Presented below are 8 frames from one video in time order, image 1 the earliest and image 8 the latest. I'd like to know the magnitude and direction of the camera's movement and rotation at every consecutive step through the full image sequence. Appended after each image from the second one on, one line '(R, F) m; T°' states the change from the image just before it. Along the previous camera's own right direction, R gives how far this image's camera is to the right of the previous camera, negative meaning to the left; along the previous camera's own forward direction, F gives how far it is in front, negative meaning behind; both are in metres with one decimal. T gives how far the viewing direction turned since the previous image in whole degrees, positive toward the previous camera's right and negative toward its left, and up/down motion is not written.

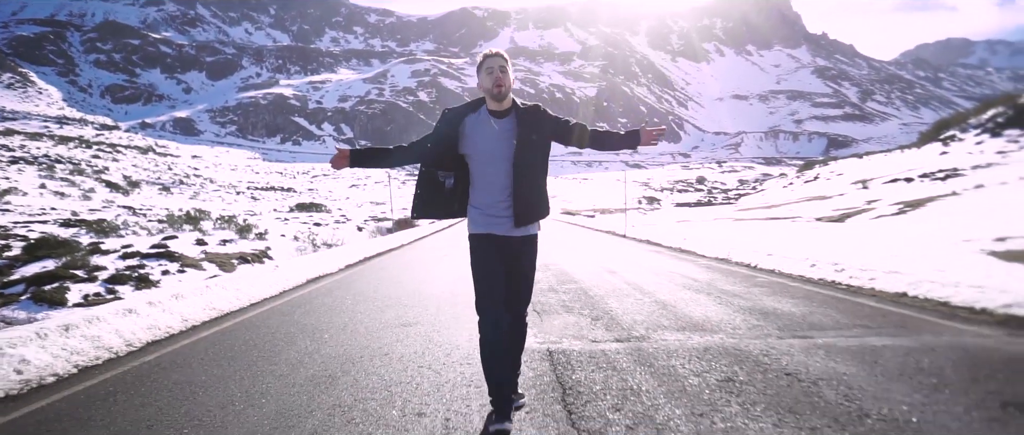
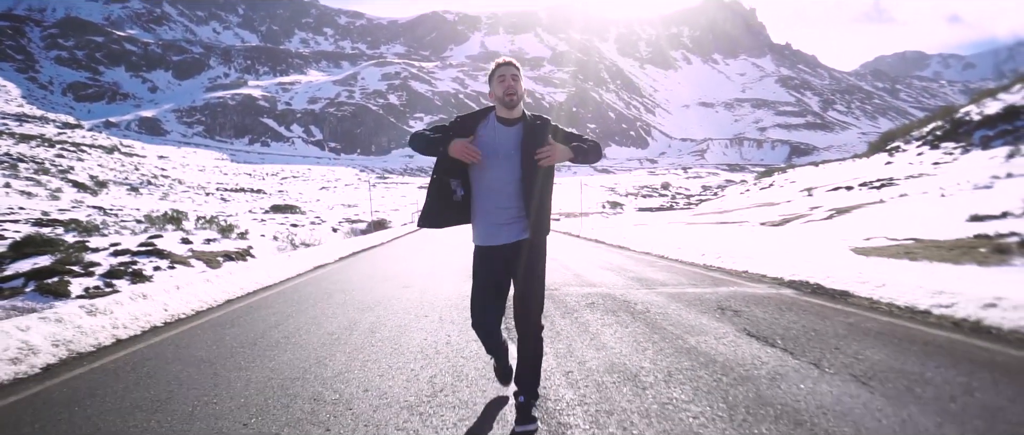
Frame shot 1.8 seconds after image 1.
(+0.1, -1.5) m; +3°
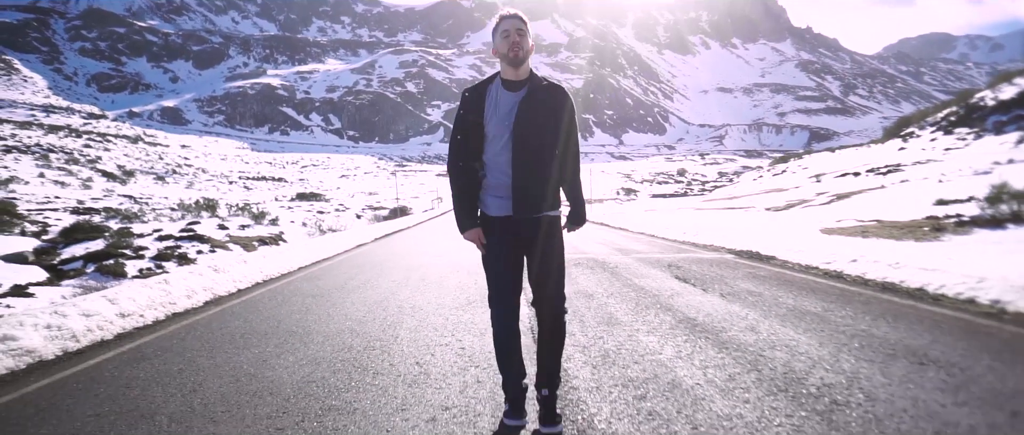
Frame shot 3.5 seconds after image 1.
(+0.1, -1.2) m; -2°
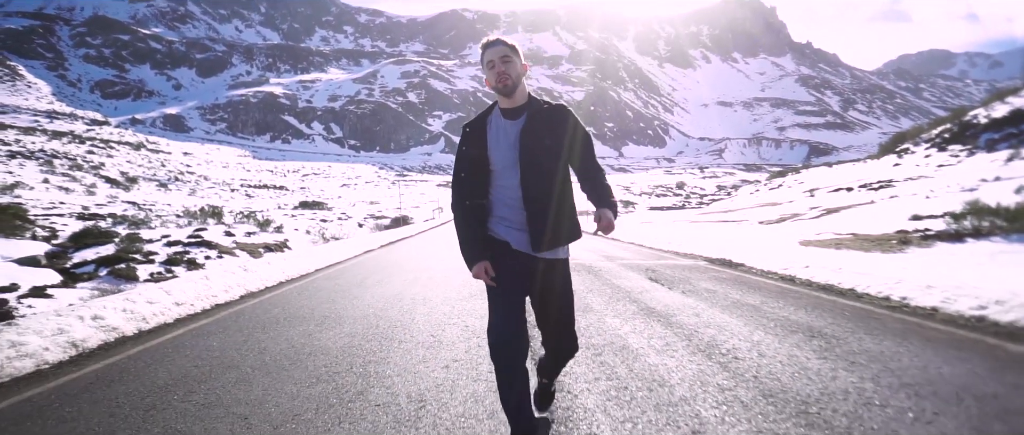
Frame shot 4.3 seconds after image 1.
(0.0, -0.6) m; 0°
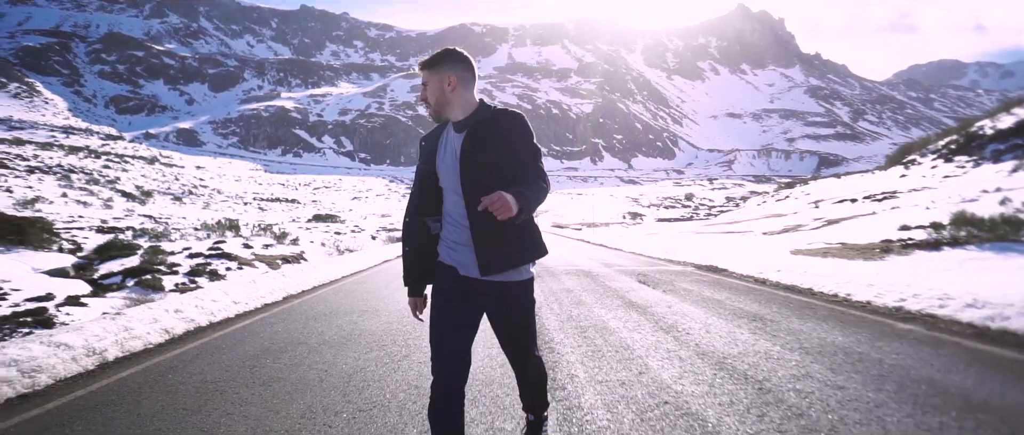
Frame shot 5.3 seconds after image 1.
(0.0, -0.6) m; -1°
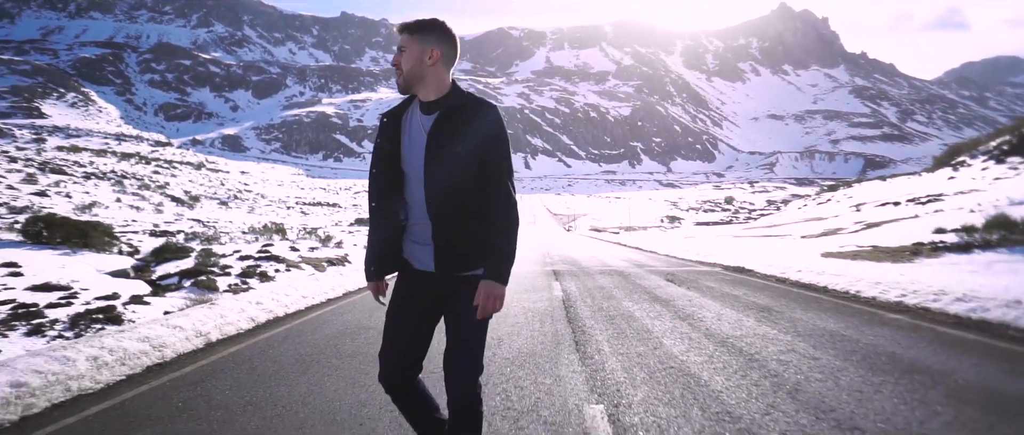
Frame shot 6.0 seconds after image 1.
(0.0, -0.5) m; -4°
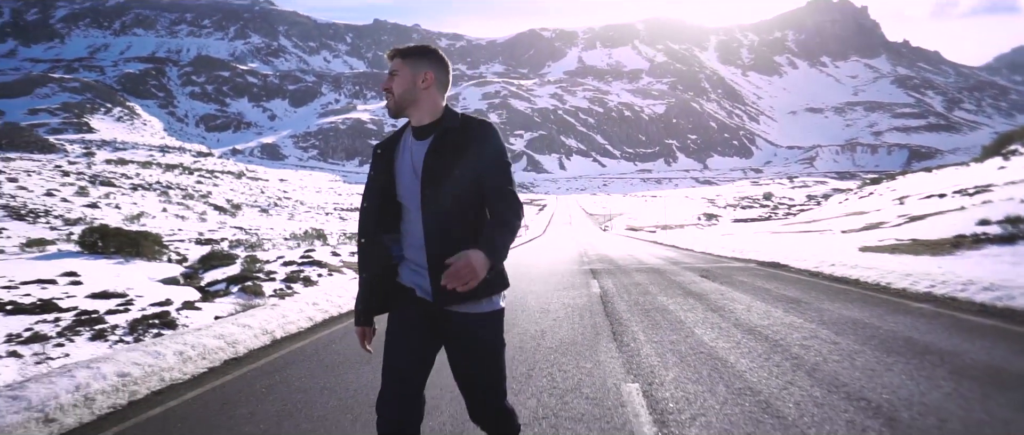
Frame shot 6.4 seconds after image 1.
(0.0, -0.2) m; -3°
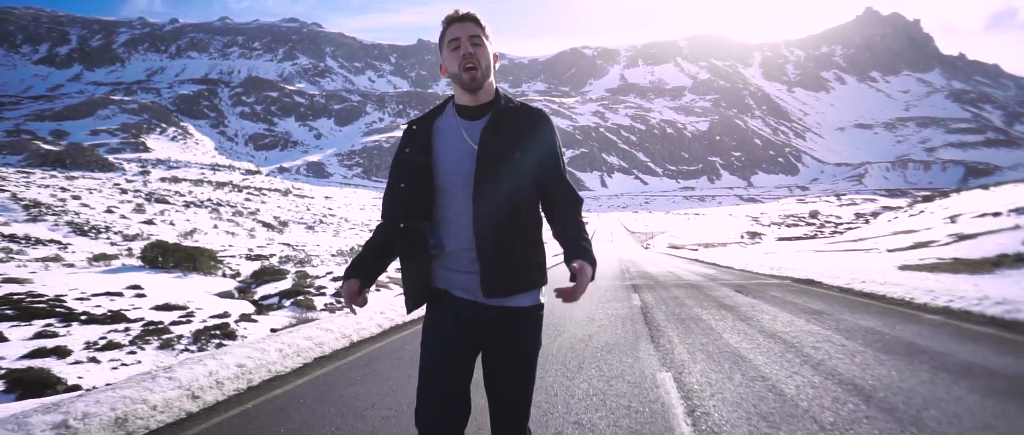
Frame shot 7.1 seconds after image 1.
(-0.1, -0.5) m; -4°
